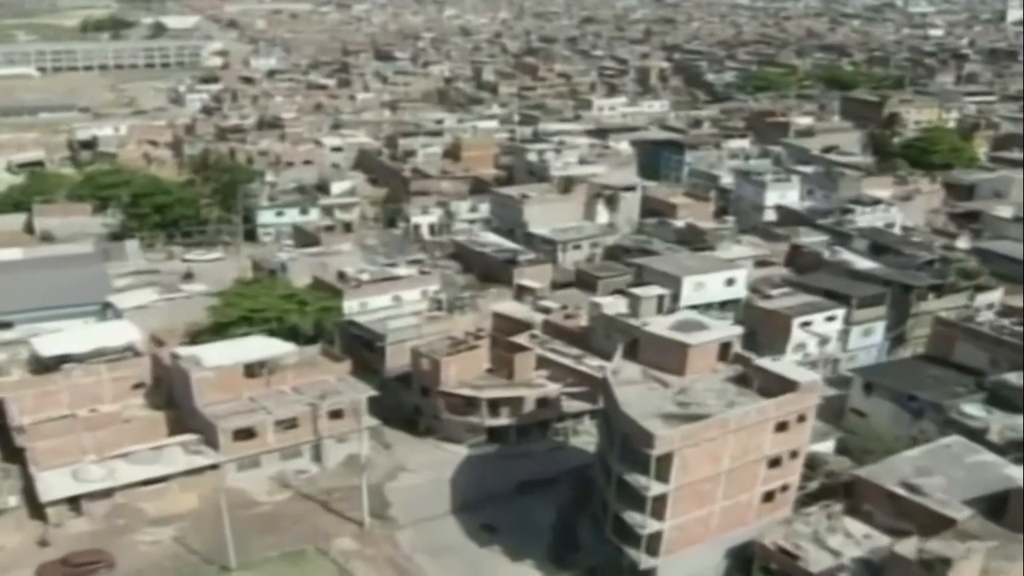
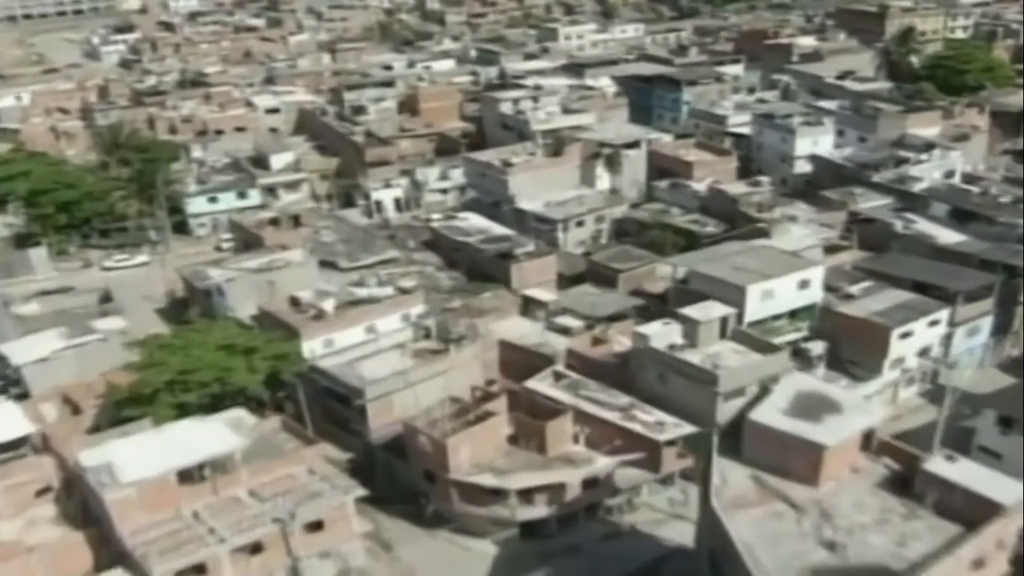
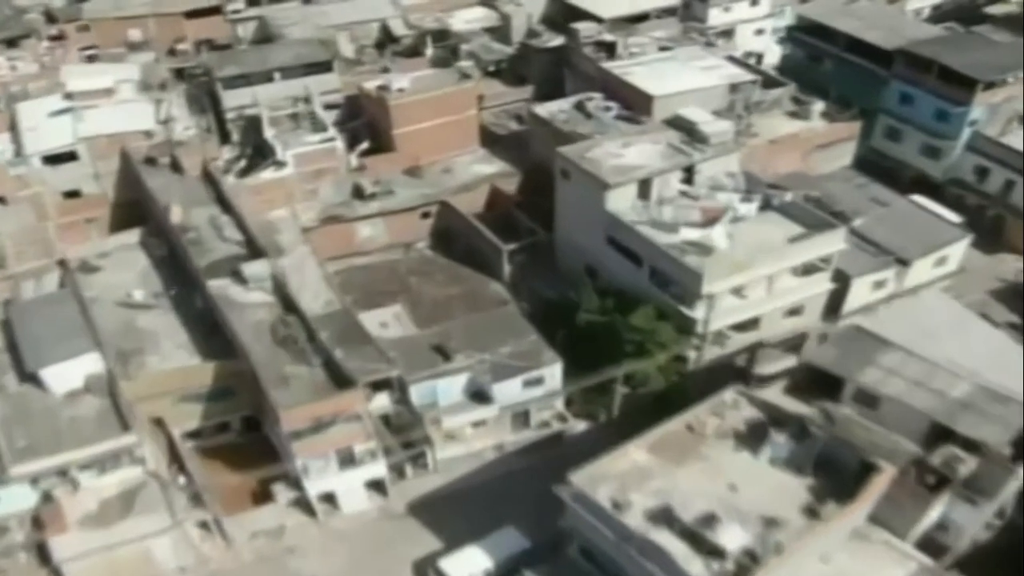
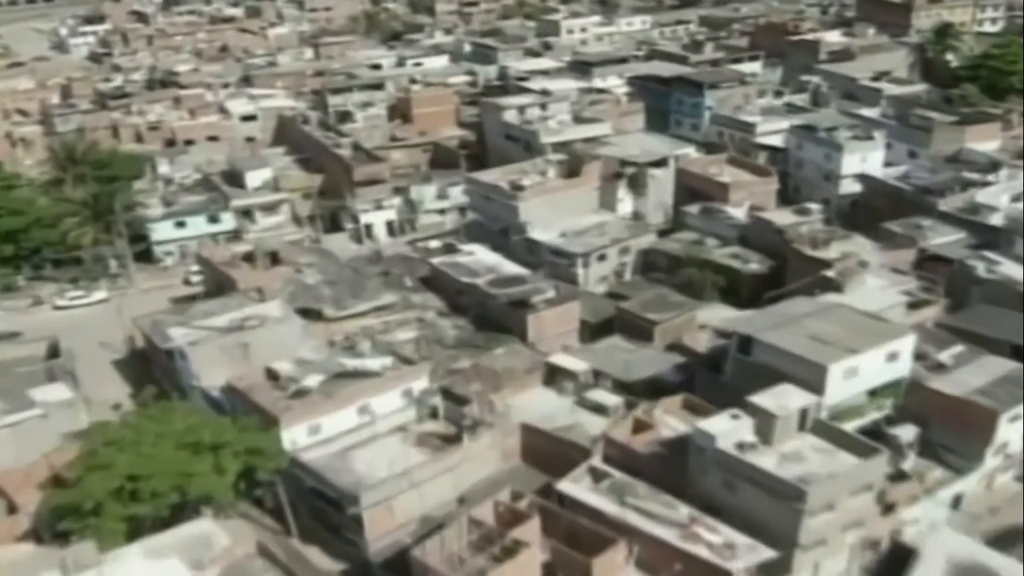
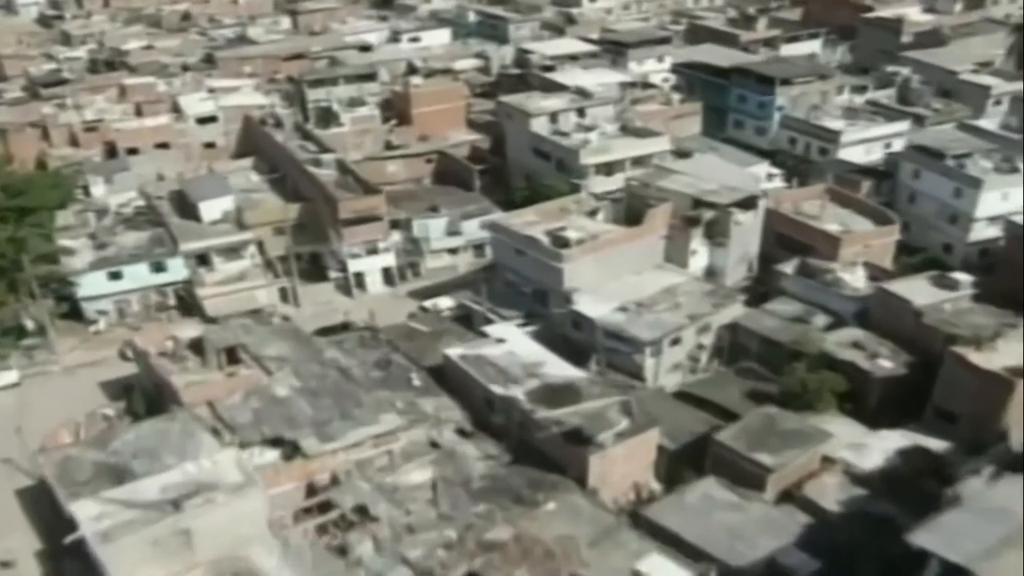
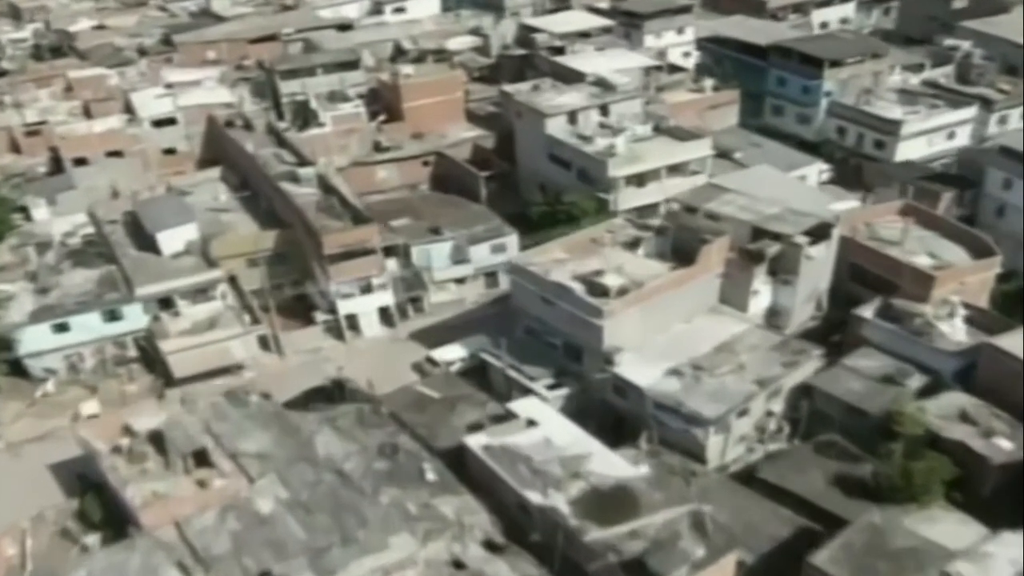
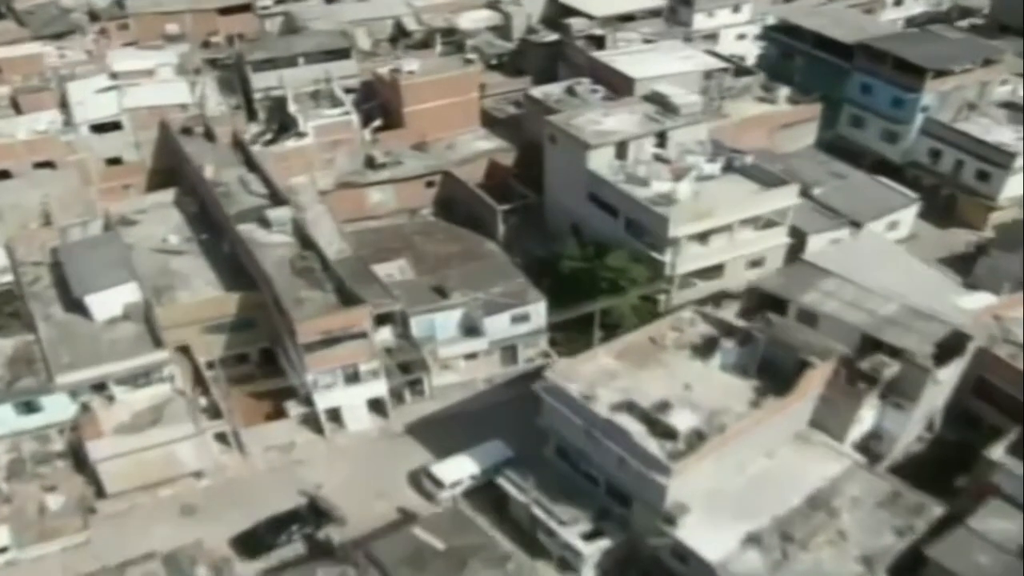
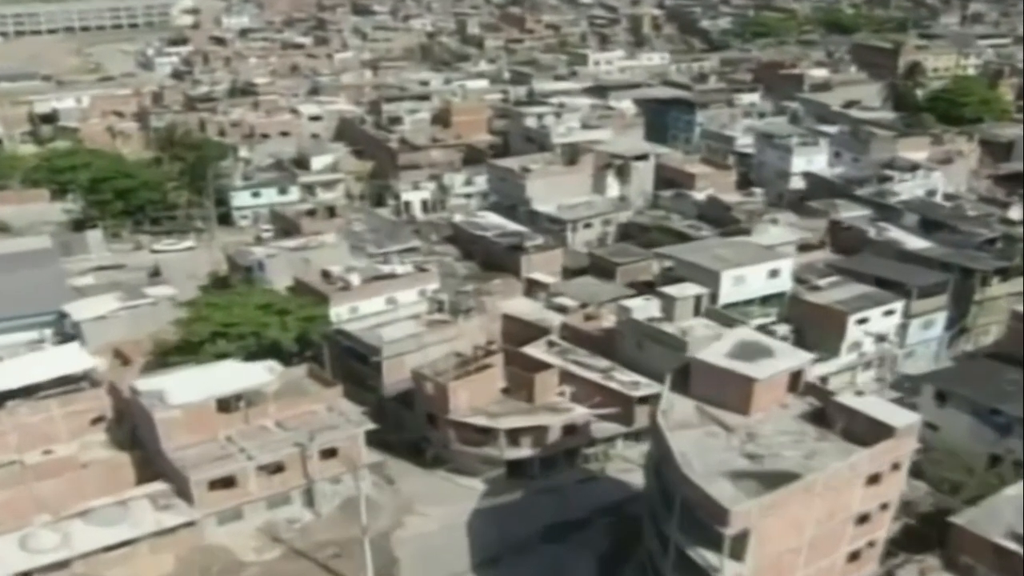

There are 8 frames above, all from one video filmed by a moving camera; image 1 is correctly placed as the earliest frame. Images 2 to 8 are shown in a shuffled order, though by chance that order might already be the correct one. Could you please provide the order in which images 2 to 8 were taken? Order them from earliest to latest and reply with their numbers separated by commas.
8, 2, 4, 5, 6, 7, 3
